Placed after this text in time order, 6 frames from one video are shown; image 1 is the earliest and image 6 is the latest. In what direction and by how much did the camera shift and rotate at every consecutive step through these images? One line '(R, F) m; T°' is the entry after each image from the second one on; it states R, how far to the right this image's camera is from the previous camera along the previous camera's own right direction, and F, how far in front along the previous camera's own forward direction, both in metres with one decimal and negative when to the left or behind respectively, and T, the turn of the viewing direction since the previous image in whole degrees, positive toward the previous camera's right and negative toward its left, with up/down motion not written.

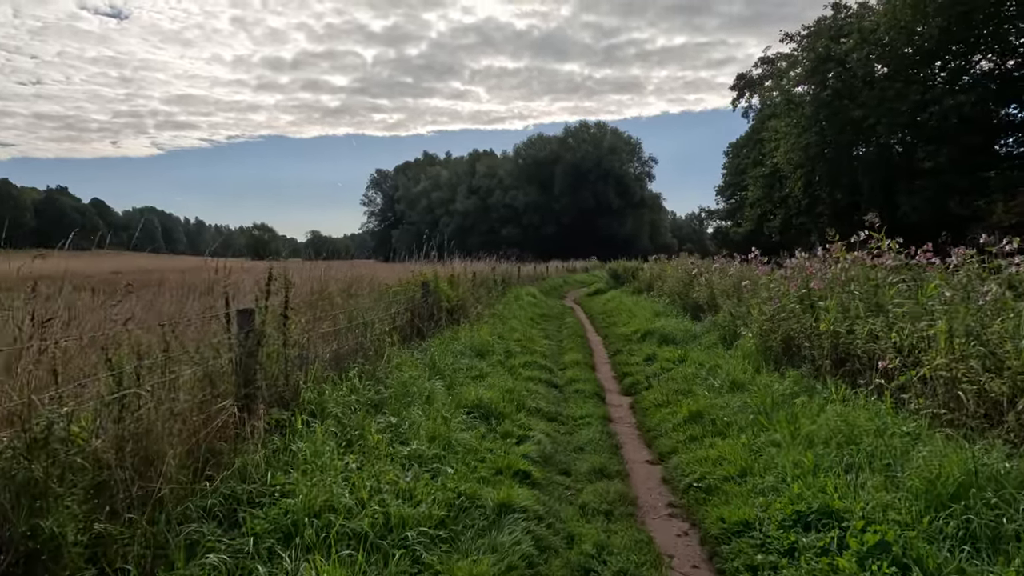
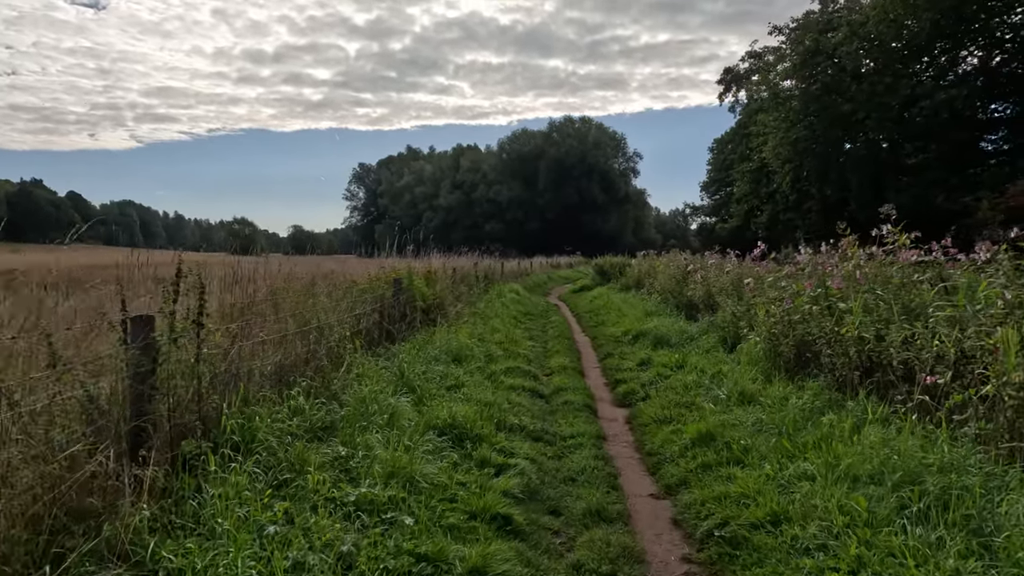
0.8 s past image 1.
(0.0, +0.9) m; +1°
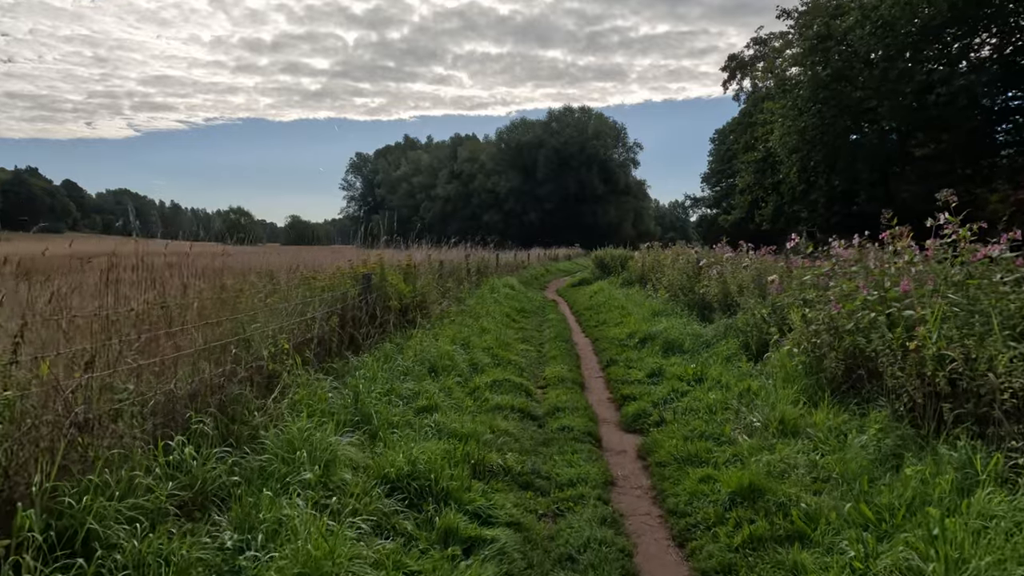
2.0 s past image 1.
(+0.1, +1.3) m; 0°
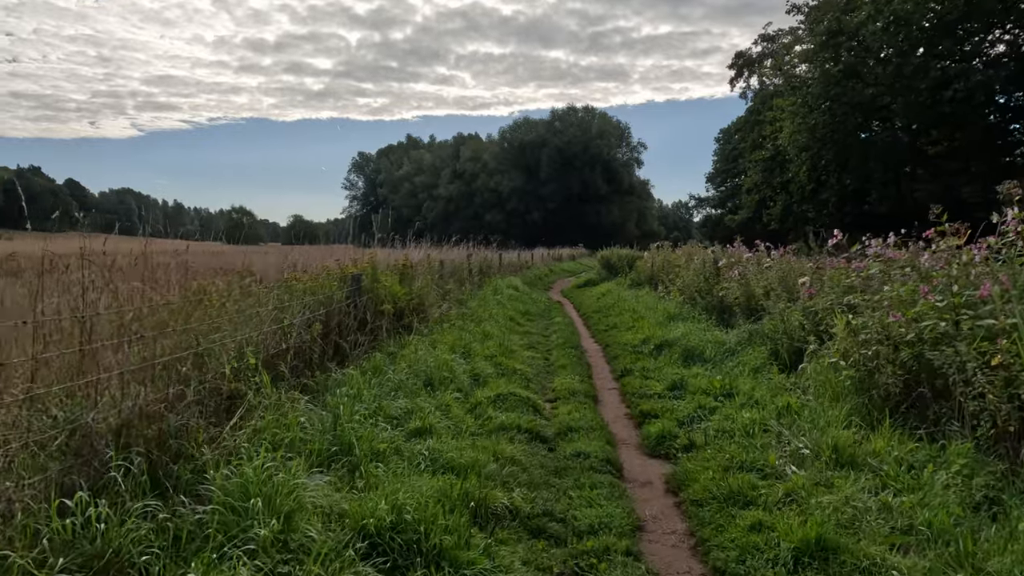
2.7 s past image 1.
(0.0, +0.7) m; 0°
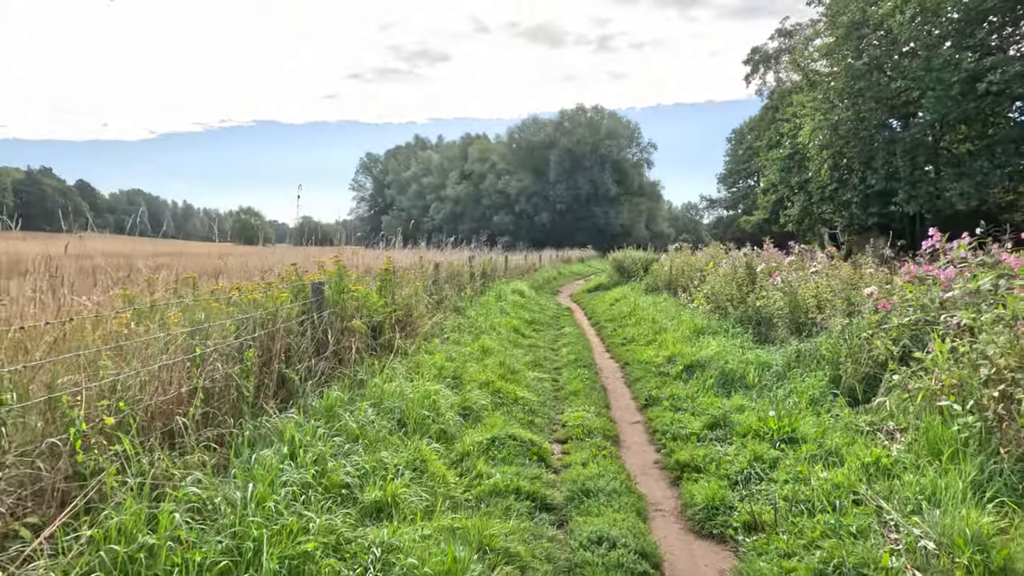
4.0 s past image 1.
(+0.1, +1.3) m; -1°
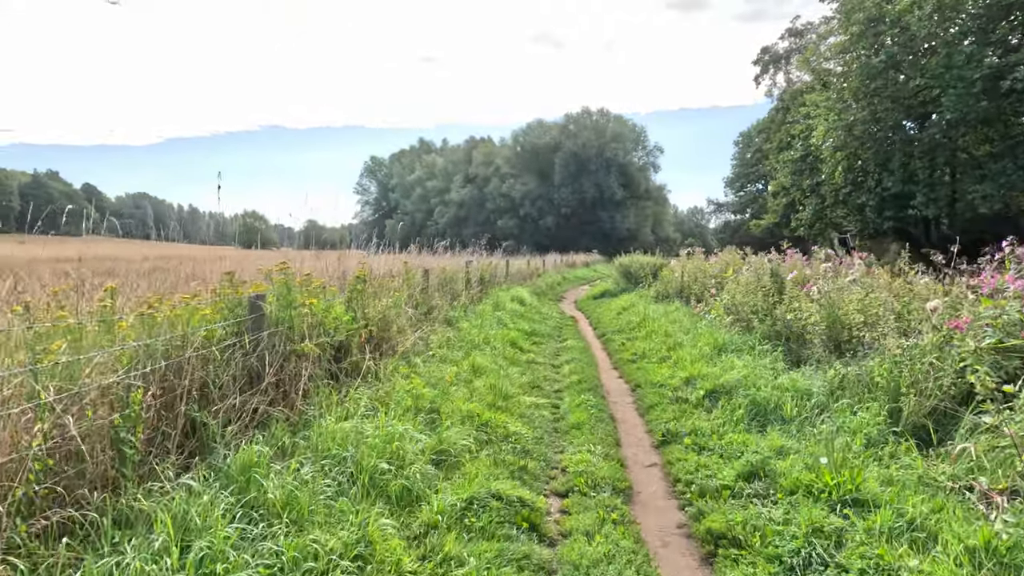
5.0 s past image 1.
(+0.1, +1.0) m; 0°
